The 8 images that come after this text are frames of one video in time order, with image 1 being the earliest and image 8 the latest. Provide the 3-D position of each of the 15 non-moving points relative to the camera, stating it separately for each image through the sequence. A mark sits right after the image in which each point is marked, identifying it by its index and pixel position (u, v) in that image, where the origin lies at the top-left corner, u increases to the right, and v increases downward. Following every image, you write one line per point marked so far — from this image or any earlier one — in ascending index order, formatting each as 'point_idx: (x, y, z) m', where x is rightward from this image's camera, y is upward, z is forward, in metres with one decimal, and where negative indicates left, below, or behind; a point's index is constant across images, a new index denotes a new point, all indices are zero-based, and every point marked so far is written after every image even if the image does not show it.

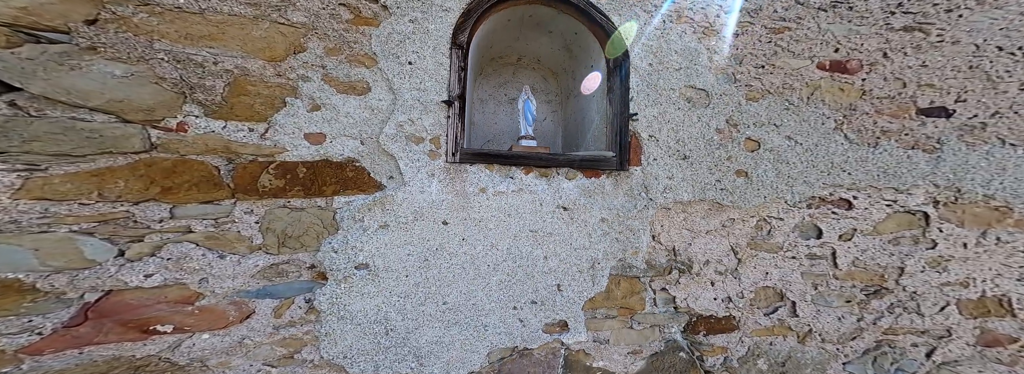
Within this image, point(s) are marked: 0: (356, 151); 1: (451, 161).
0: (-0.6, +0.1, +1.1) m
1: (-0.3, +0.1, +1.3) m
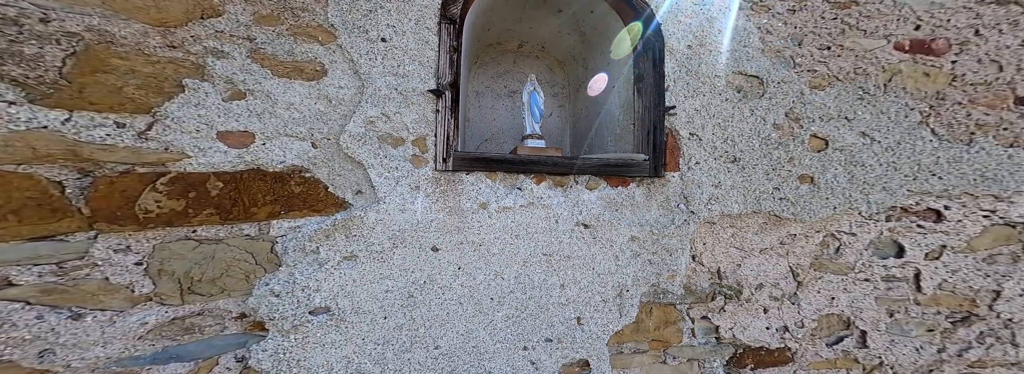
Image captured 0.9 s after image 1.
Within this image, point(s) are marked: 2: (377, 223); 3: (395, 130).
0: (-0.6, +0.1, +0.8) m
1: (-0.2, +0.1, +1.0) m
2: (-0.4, -0.1, +0.9) m
3: (-0.4, +0.2, +1.0) m
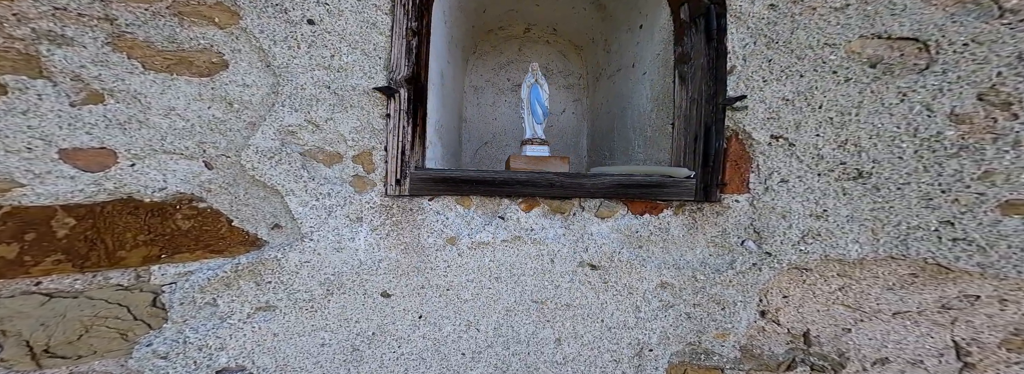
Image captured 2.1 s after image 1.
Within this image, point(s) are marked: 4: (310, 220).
0: (-0.7, 0.0, +0.6) m
1: (-0.3, 0.0, +0.8) m
2: (-0.5, -0.2, +0.7) m
3: (-0.4, +0.1, +0.7) m
4: (-0.5, -0.1, +0.7) m
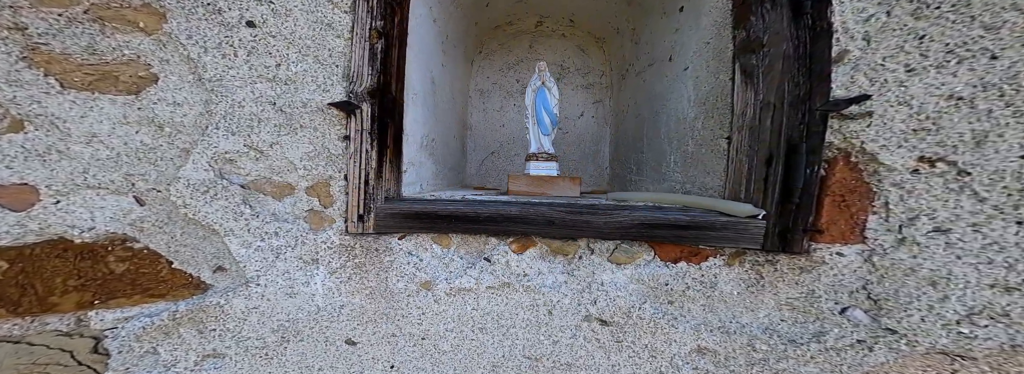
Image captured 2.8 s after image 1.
0: (-0.7, -0.1, +0.6) m
1: (-0.3, -0.1, +0.7) m
2: (-0.5, -0.3, +0.6) m
3: (-0.5, 0.0, +0.6) m
4: (-0.5, -0.1, +0.6) m
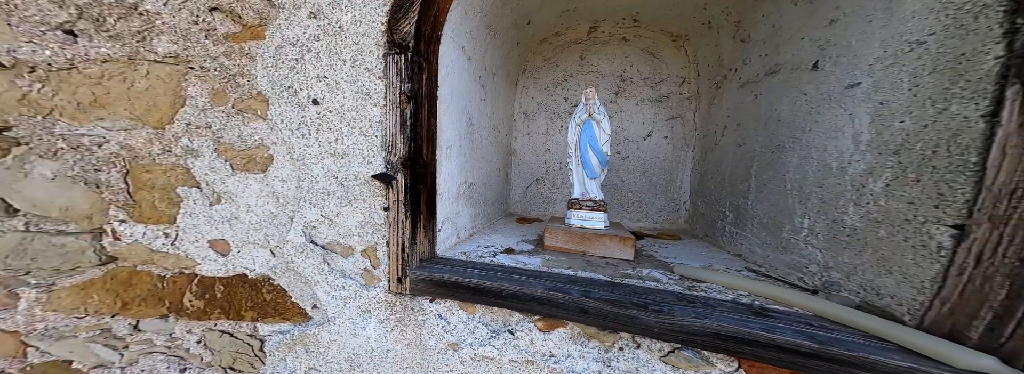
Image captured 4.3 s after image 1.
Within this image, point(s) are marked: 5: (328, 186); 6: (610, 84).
0: (-0.7, -0.2, +0.8) m
1: (-0.3, -0.3, +0.7) m
2: (-0.5, -0.4, +0.8) m
3: (-0.4, -0.2, +0.8) m
4: (-0.5, -0.3, +0.8) m
5: (-0.4, 0.0, +0.8) m
6: (+0.5, +0.5, +1.4) m
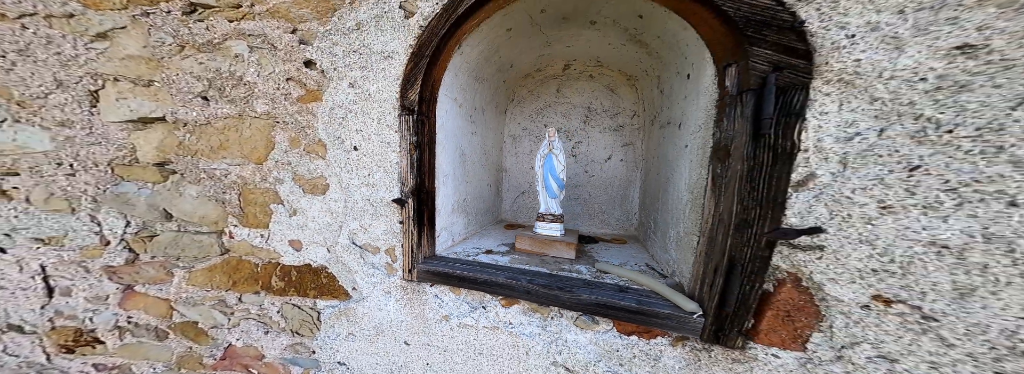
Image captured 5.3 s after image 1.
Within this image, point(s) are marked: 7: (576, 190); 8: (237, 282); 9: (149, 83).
0: (-0.8, -0.3, +1.3) m
1: (-0.4, -0.4, +1.2) m
2: (-0.6, -0.5, +1.3) m
3: (-0.6, -0.2, +1.2) m
4: (-0.6, -0.4, +1.2) m
5: (-0.6, -0.1, +1.2) m
6: (+0.4, +0.4, +1.7) m
7: (+0.4, 0.0, +1.7) m
8: (-1.2, -0.4, +1.3) m
9: (-1.4, +0.4, +1.1) m
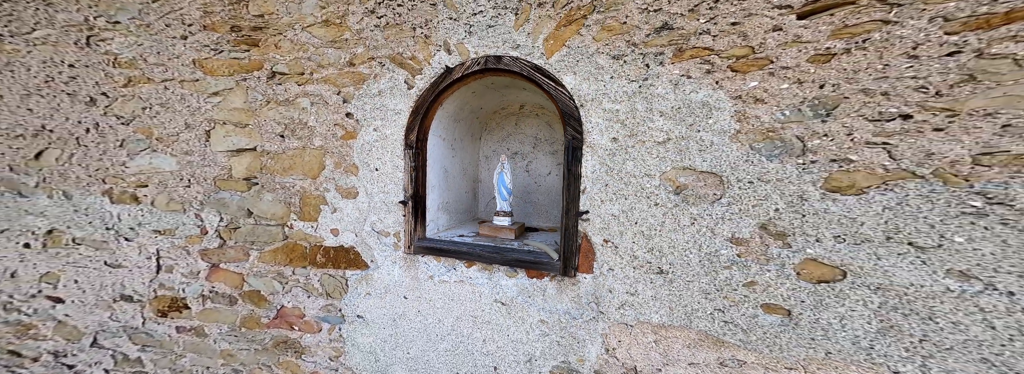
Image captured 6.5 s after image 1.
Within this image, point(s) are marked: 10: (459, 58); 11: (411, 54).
0: (-1.1, -0.4, +2.1) m
1: (-0.7, -0.4, +1.9) m
2: (-0.9, -0.6, +2.0) m
3: (-0.8, -0.3, +2.0) m
4: (-0.9, -0.4, +2.0) m
5: (-0.8, -0.1, +2.0) m
6: (+0.1, +0.4, +2.5) m
7: (+0.1, -0.1, +2.4) m
8: (-1.4, -0.4, +2.1) m
9: (-1.6, +0.4, +1.9) m
10: (-0.3, +0.7, +1.6) m
11: (-0.6, +0.7, +1.6) m
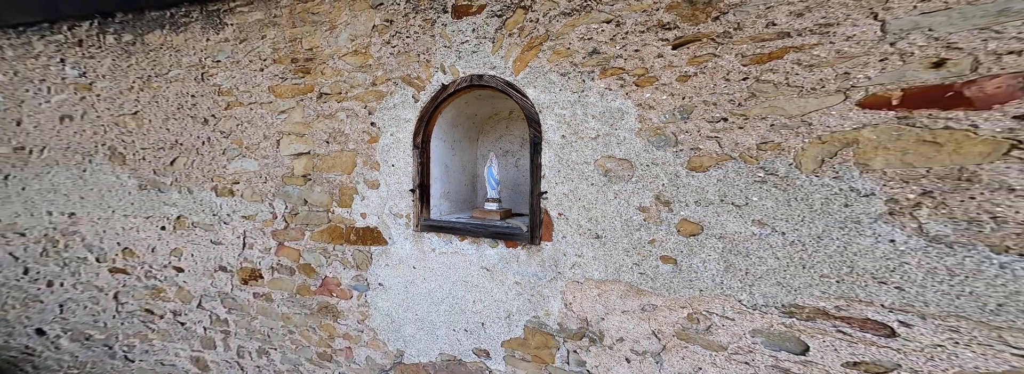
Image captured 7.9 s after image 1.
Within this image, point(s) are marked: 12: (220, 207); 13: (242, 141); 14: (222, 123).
0: (-1.1, -0.3, +2.6) m
1: (-0.8, -0.3, +2.4) m
2: (-0.9, -0.5, +2.5) m
3: (-0.9, -0.2, +2.5) m
4: (-0.9, -0.4, +2.5) m
5: (-0.9, -0.1, +2.4) m
6: (+0.1, +0.4, +2.9) m
7: (+0.1, 0.0, +2.8) m
8: (-1.5, -0.4, +2.6) m
9: (-1.7, +0.4, +2.5) m
10: (-0.4, +0.7, +2.0) m
11: (-0.7, +0.8, +2.1) m
12: (-2.4, -0.1, +2.4) m
13: (-2.2, +0.4, +2.4) m
14: (-2.4, +0.5, +2.4) m
